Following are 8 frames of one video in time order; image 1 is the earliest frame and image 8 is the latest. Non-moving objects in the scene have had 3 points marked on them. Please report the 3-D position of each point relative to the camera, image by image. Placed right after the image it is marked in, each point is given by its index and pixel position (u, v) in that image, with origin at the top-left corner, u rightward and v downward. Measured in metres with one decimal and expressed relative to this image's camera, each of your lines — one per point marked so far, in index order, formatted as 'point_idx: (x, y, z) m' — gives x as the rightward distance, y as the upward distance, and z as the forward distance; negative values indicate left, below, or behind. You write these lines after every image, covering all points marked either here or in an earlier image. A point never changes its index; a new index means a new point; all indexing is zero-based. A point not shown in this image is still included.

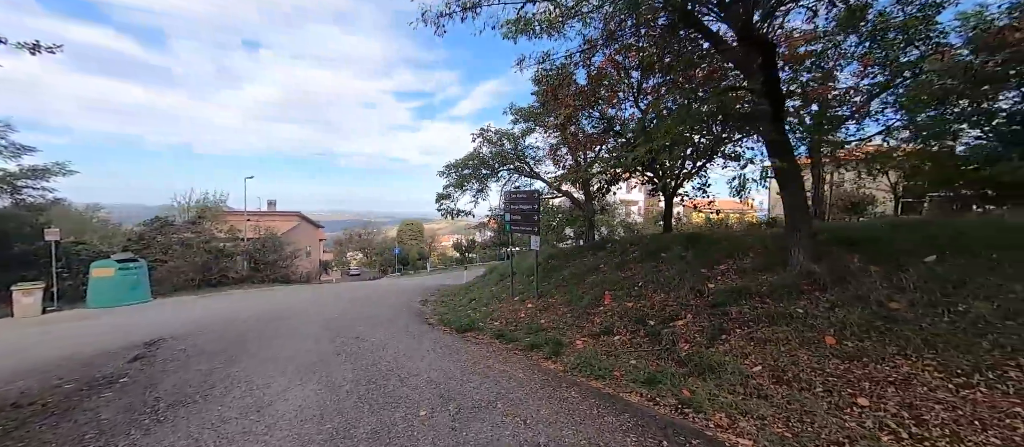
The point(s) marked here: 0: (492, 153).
0: (-0.5, +2.7, +14.7) m
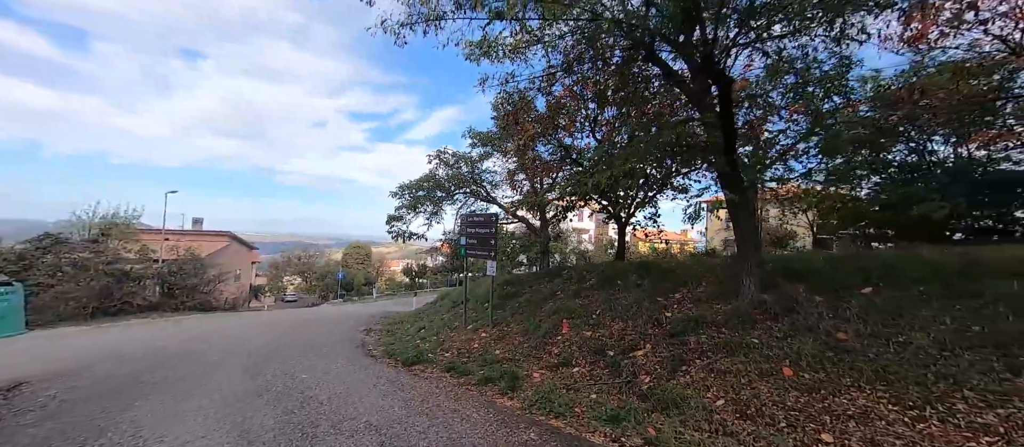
0: (-2.1, +1.8, +14.5) m
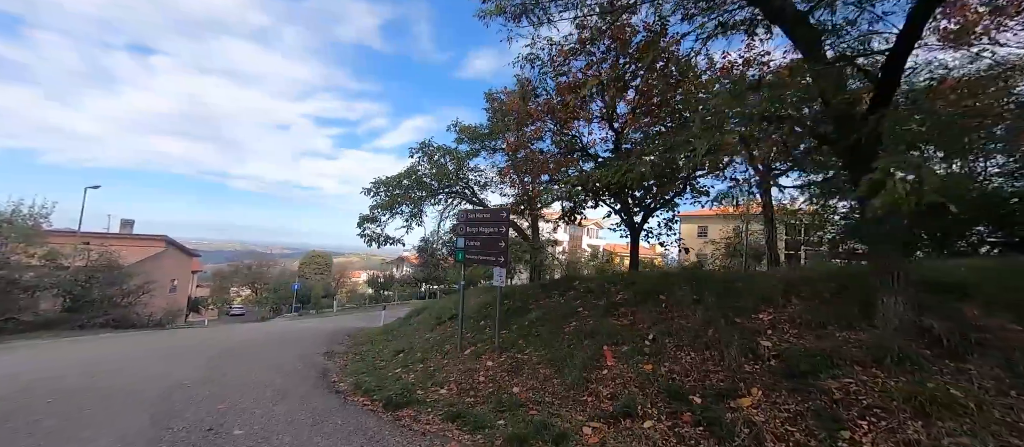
0: (-2.5, +1.6, +12.9) m
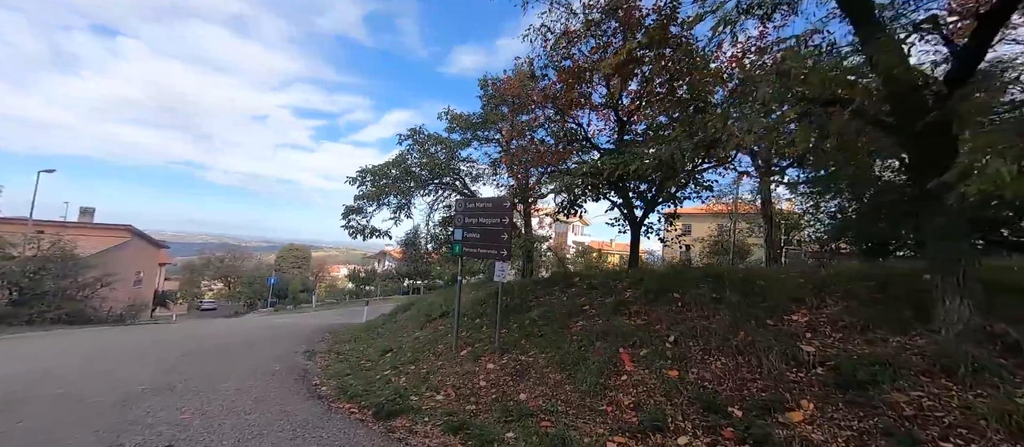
0: (-2.7, +1.9, +12.3) m
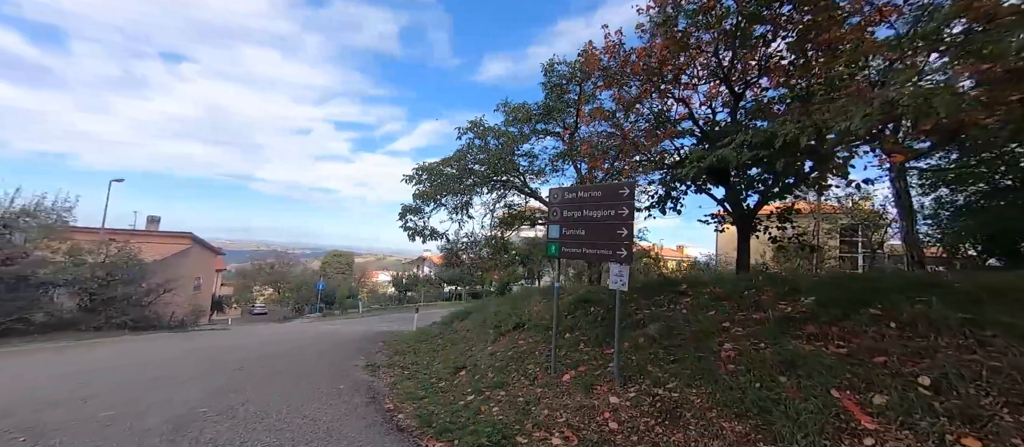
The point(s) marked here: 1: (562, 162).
0: (-0.9, +1.8, +11.3) m
1: (+1.6, +2.0, +12.8) m
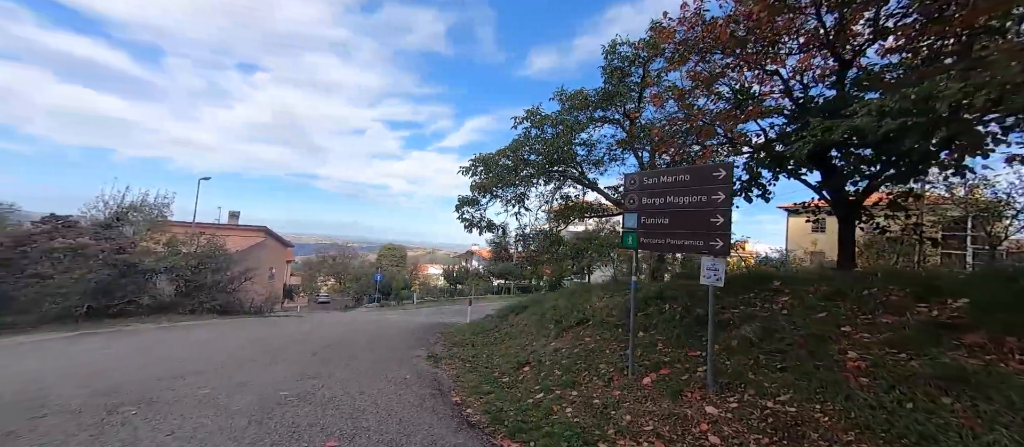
0: (+0.7, +2.0, +10.9) m
1: (+3.3, +2.2, +12.2) m
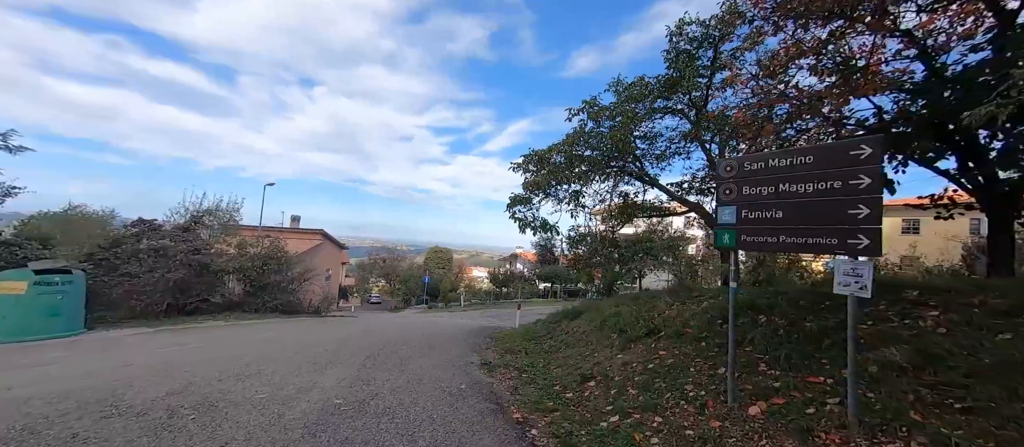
0: (+2.1, +2.1, +10.2) m
1: (+4.9, +2.2, +11.1) m
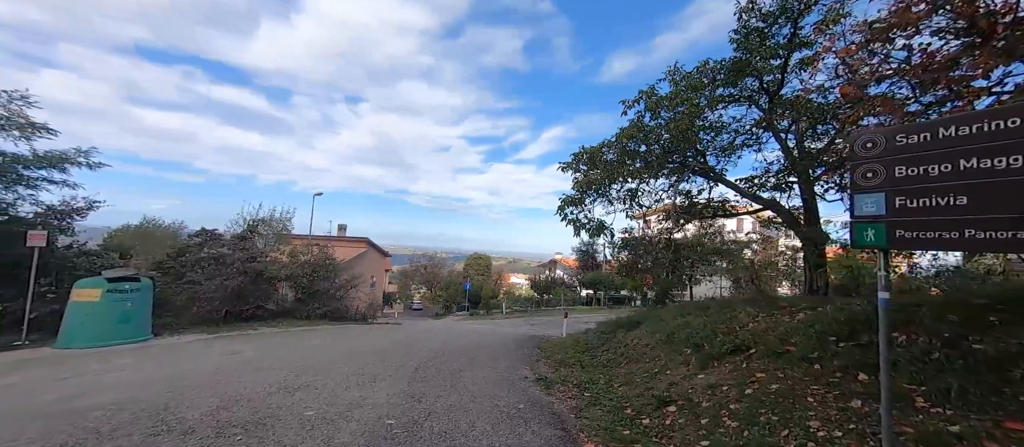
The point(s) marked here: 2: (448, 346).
0: (+3.3, +2.0, +9.3) m
1: (+6.1, +2.2, +9.9) m
2: (-1.9, -3.6, +11.8) m
